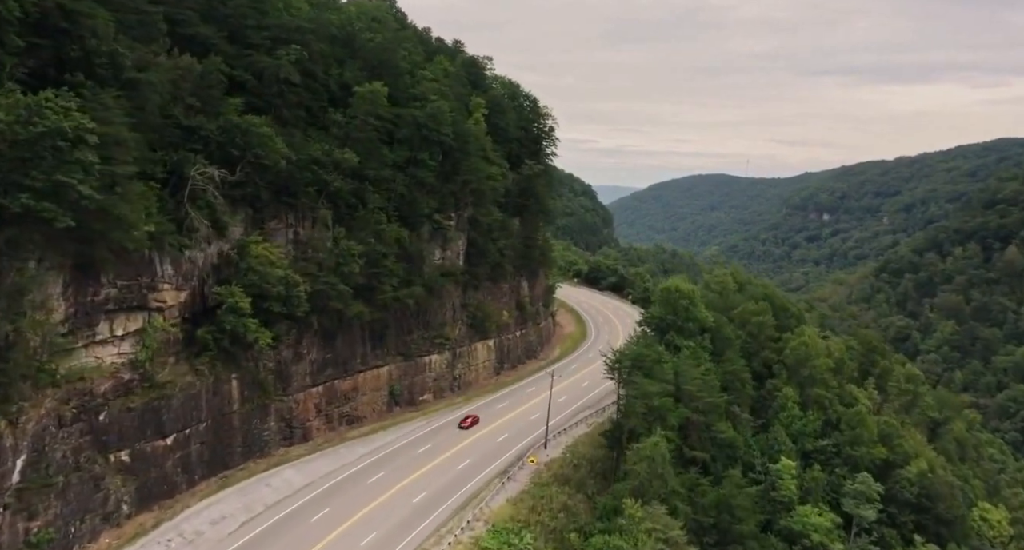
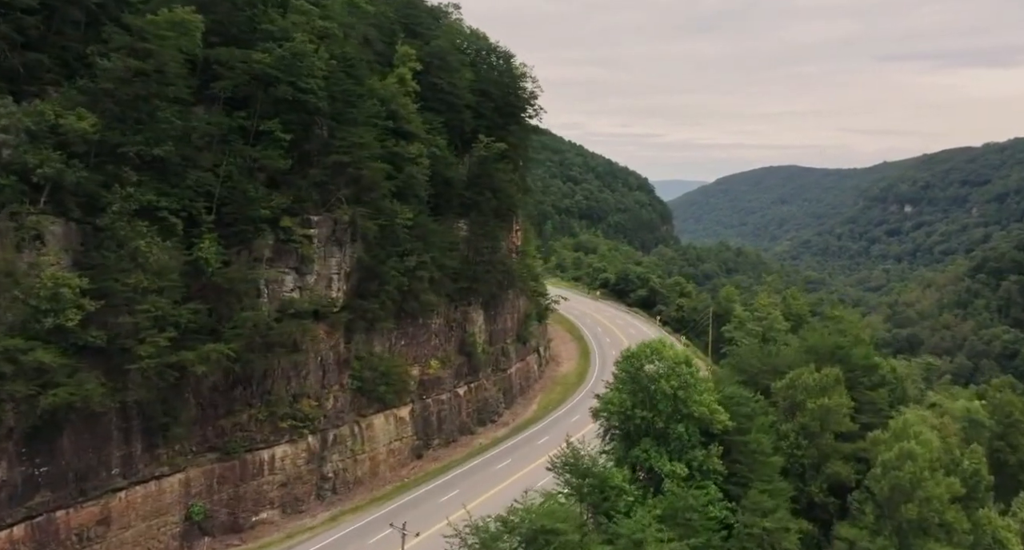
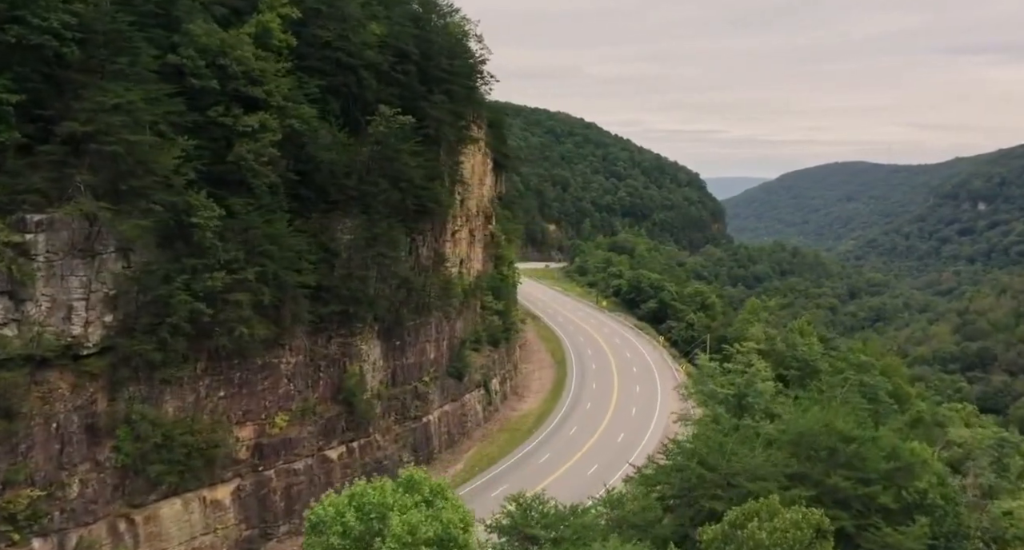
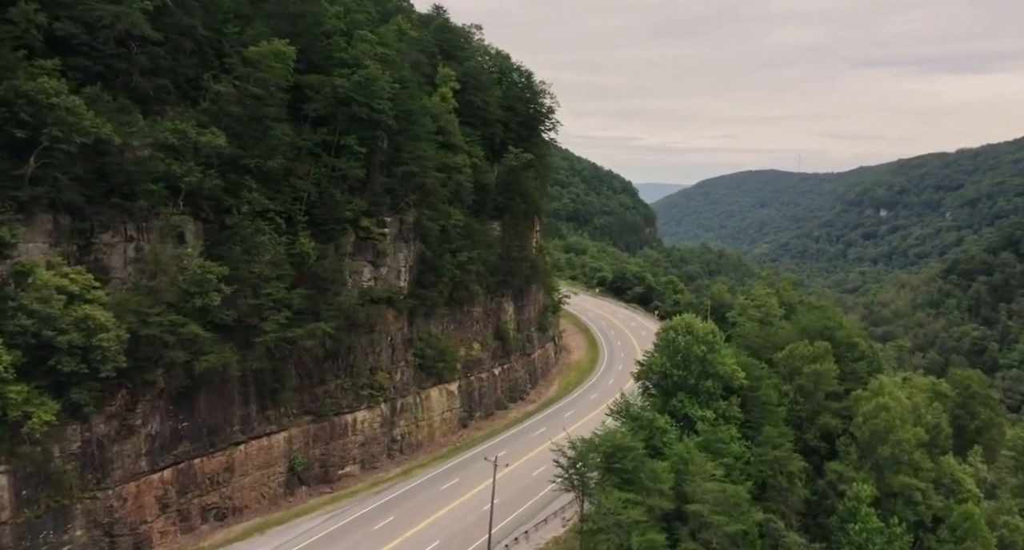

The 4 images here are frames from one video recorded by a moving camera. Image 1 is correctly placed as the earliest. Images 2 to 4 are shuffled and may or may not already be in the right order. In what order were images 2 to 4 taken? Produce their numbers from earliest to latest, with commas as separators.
4, 2, 3
